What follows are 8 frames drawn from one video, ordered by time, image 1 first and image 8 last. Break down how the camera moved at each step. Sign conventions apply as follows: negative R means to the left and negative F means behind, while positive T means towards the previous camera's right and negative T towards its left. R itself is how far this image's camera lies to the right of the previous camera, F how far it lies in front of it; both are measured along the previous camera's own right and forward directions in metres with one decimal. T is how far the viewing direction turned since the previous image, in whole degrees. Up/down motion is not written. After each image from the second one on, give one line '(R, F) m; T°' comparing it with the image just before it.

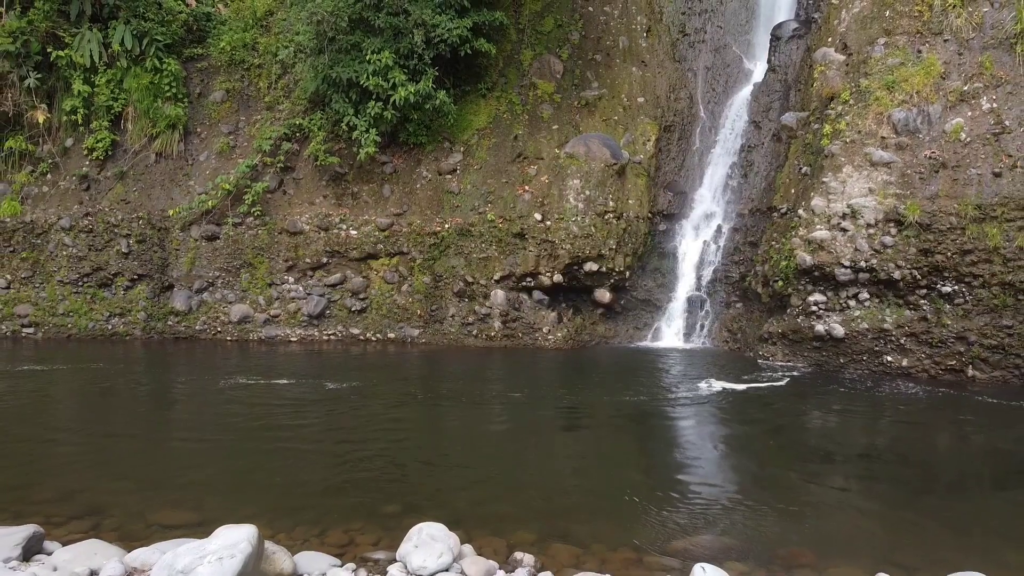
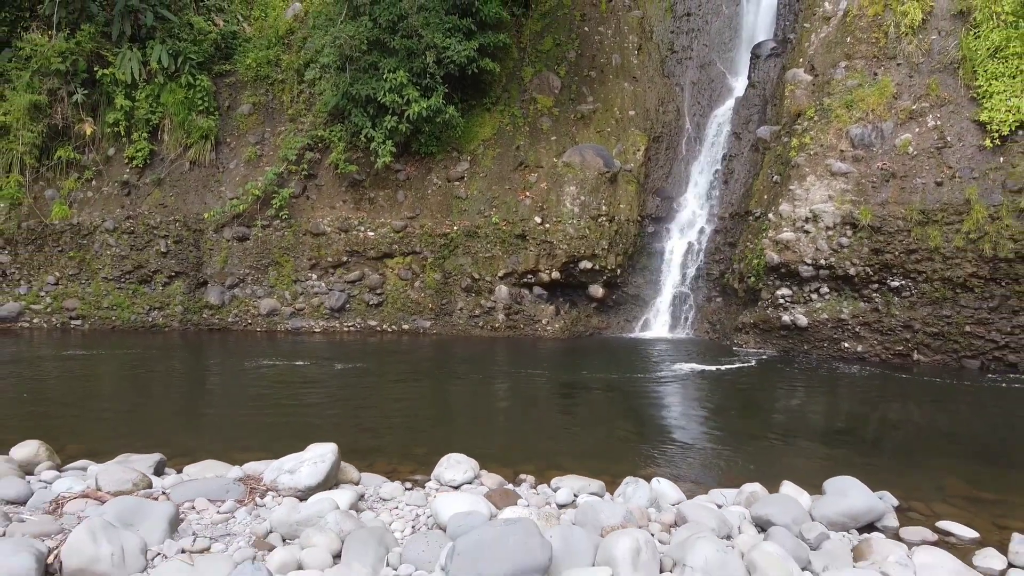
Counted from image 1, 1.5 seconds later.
(0.0, -0.8) m; 0°
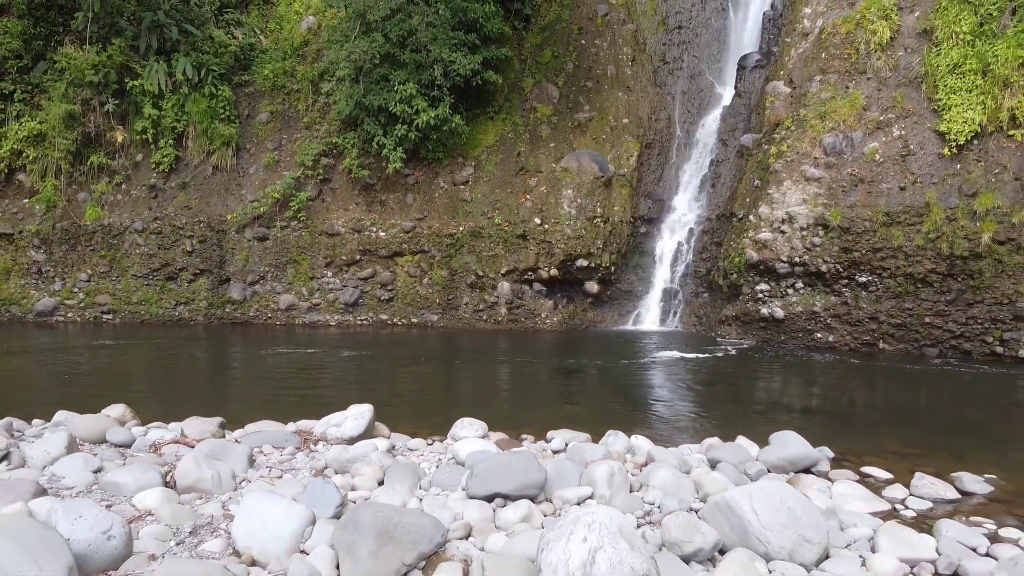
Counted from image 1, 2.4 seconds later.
(0.0, -0.7) m; 0°
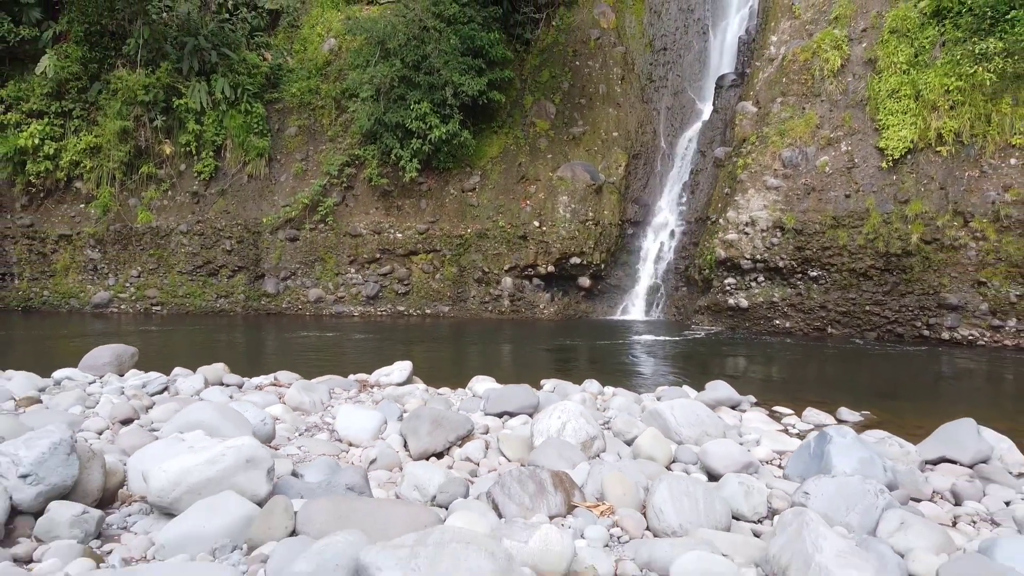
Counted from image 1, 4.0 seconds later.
(0.0, -1.3) m; 0°
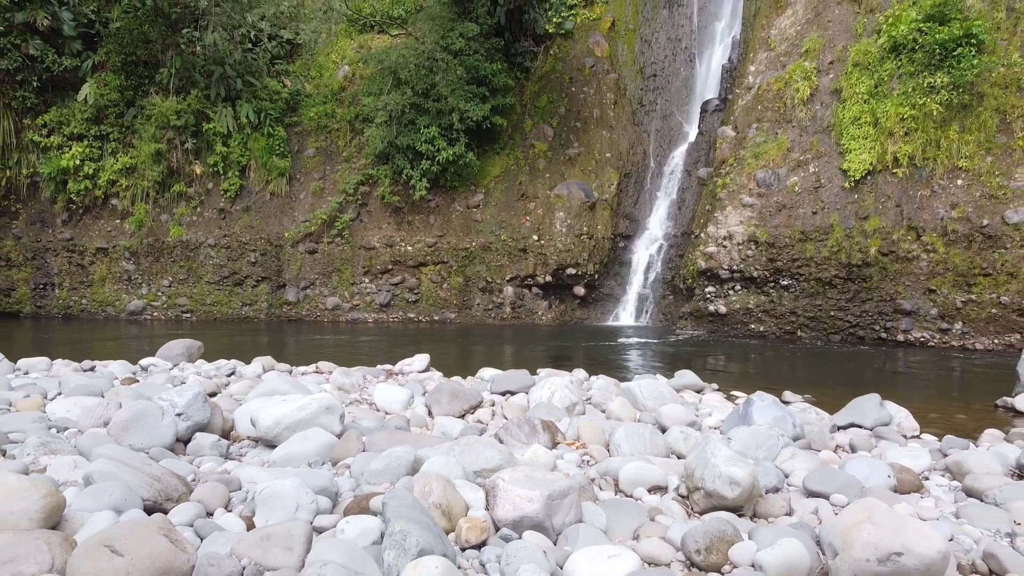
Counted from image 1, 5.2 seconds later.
(0.0, -1.0) m; 0°
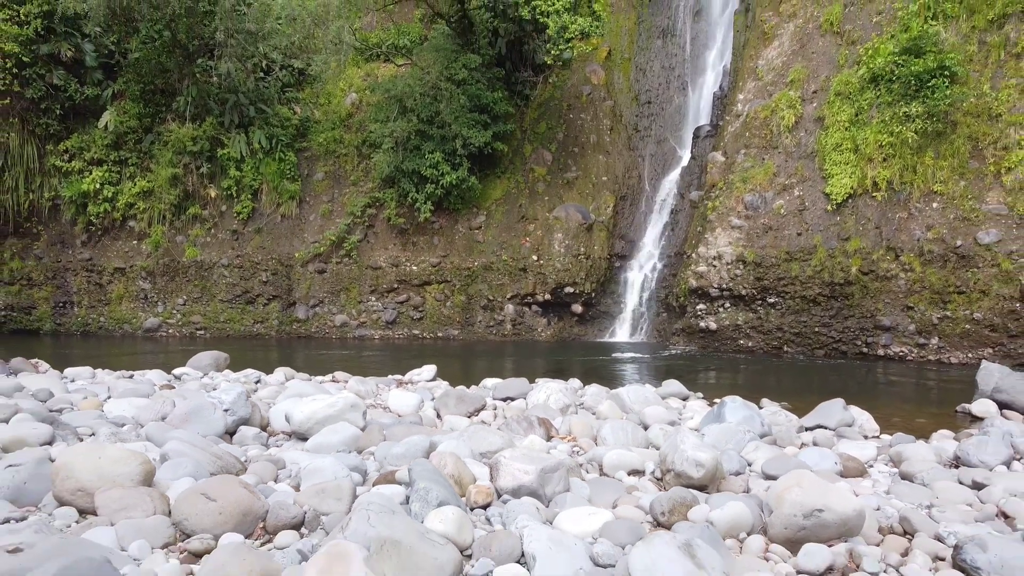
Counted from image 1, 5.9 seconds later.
(0.0, -0.5) m; 0°
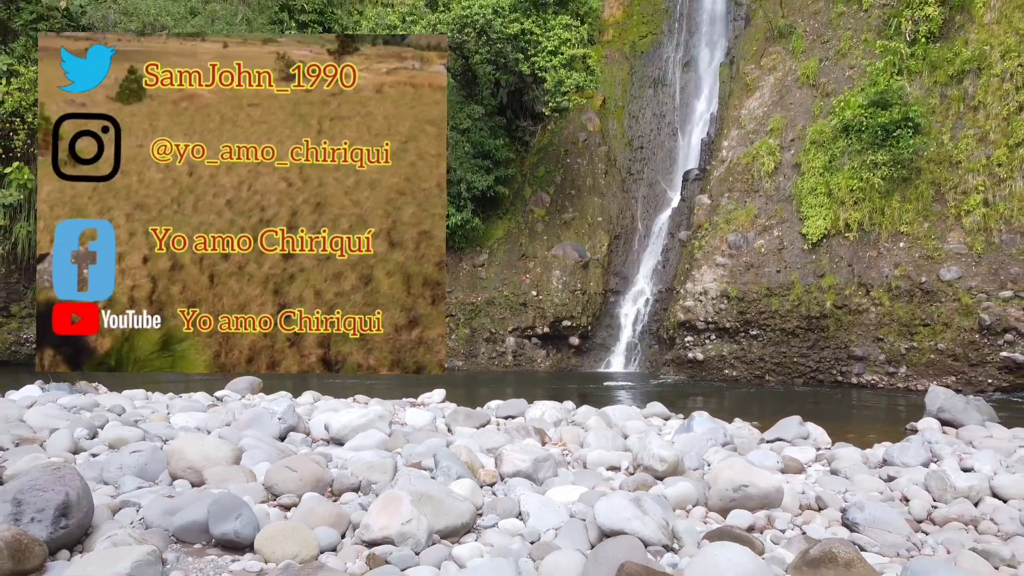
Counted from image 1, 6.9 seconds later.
(0.0, -0.8) m; 0°
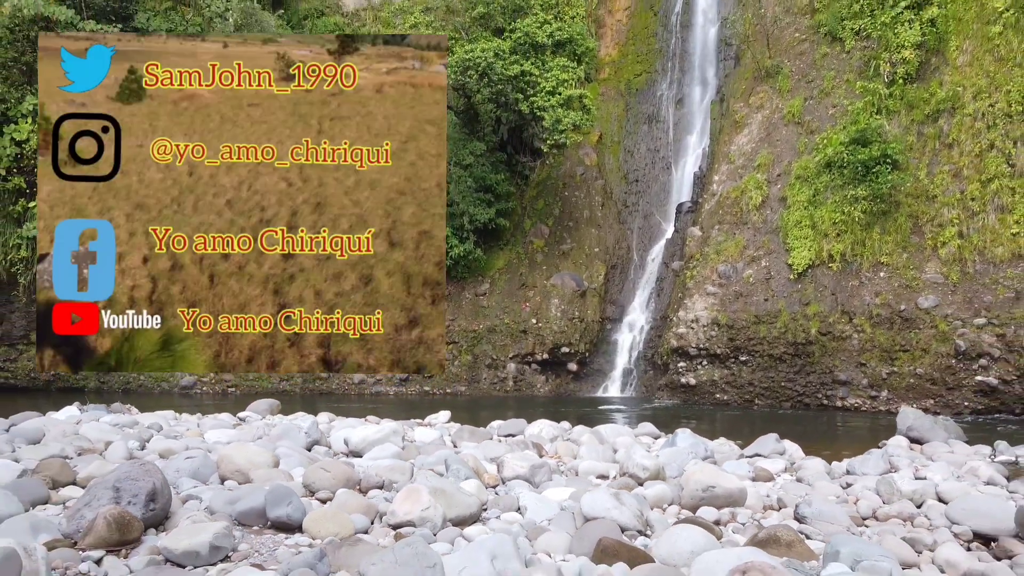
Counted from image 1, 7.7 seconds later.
(0.0, -0.6) m; 0°
